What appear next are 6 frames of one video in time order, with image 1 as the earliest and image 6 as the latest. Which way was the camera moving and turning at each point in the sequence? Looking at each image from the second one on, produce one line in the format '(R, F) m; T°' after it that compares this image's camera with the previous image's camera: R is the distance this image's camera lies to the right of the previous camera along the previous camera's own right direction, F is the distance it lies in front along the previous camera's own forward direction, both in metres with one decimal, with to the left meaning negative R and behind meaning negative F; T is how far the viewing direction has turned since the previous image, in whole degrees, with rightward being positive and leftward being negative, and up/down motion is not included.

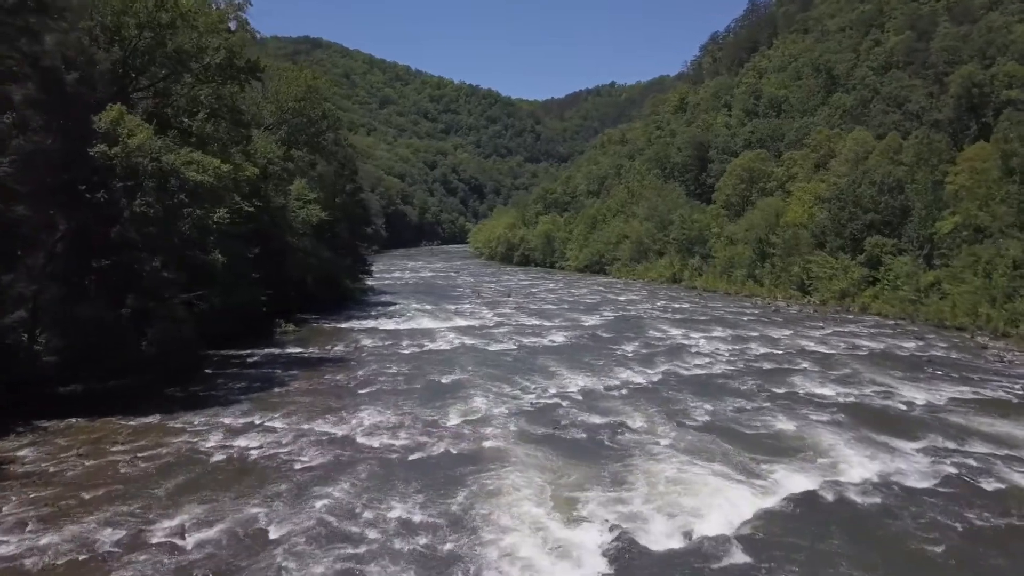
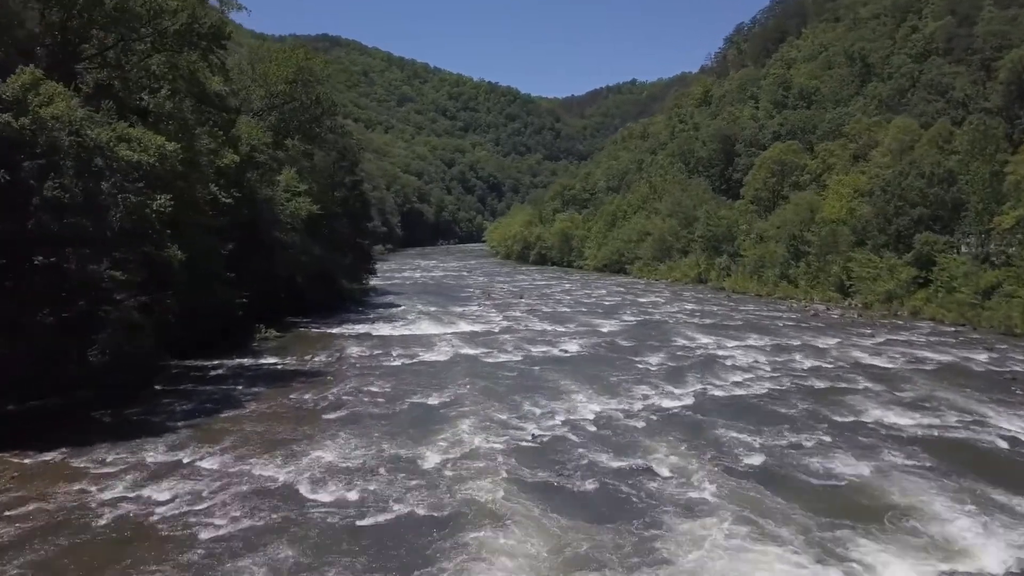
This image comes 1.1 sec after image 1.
(+0.4, +3.6) m; -1°
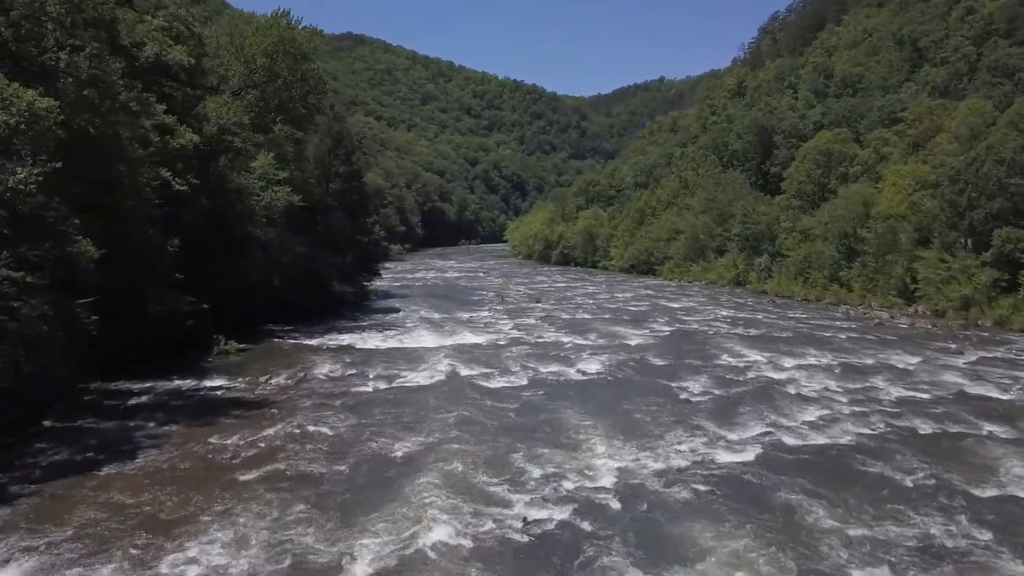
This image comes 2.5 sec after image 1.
(+0.5, +4.9) m; -2°
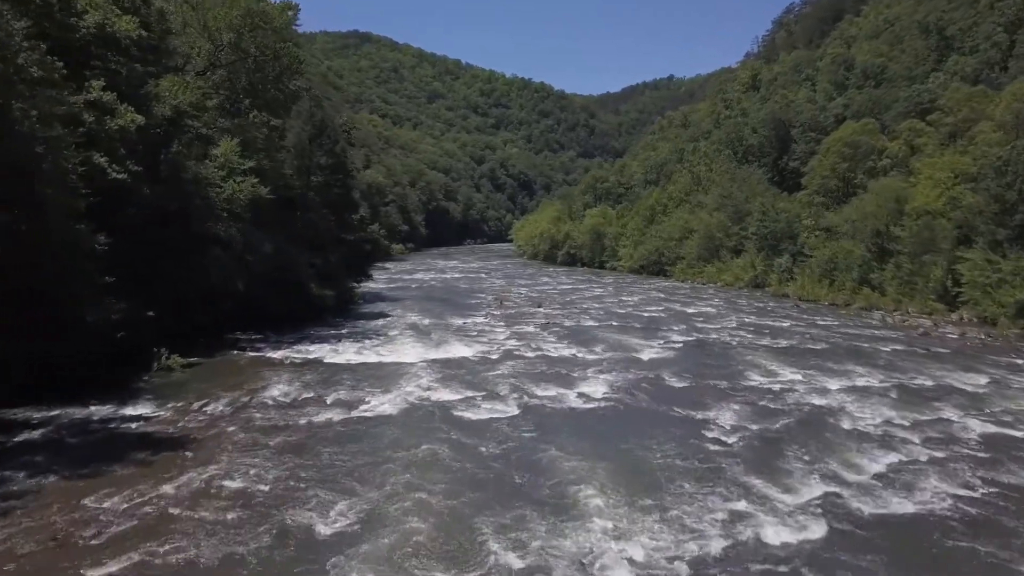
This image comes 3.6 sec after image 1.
(+0.4, +3.5) m; -1°
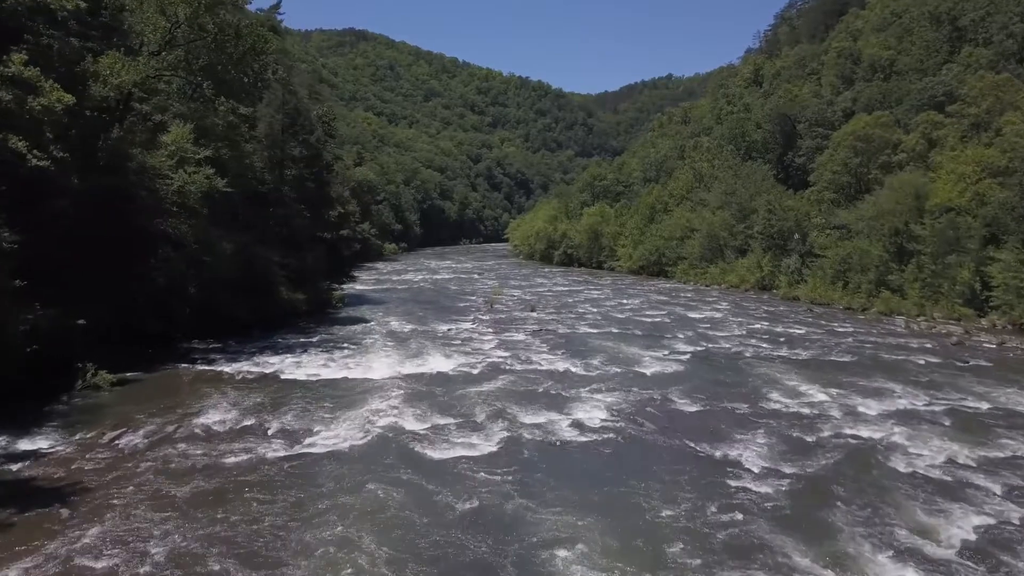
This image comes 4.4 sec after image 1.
(+0.3, +2.8) m; 0°
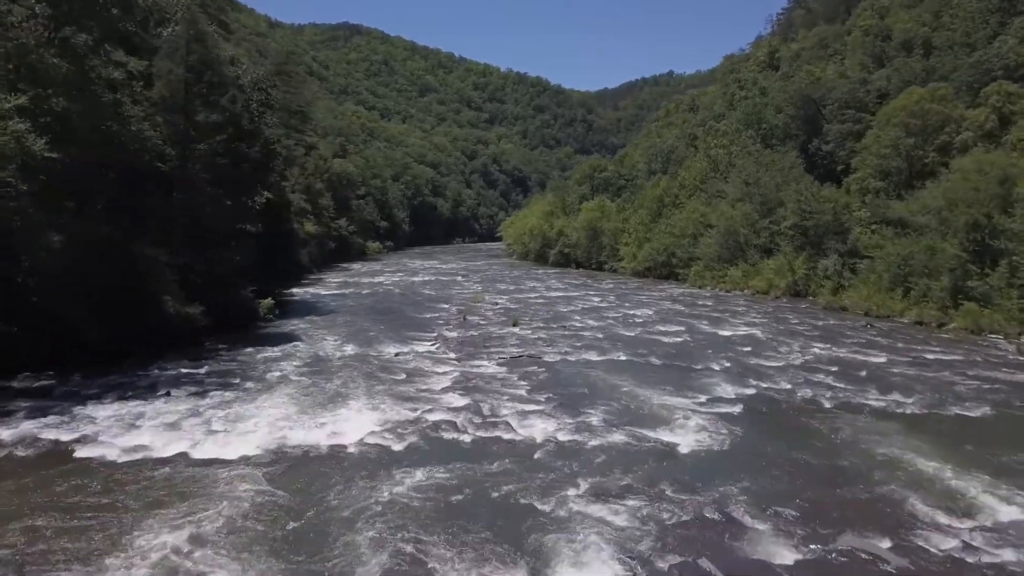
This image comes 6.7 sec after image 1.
(+0.8, +7.7) m; 0°
